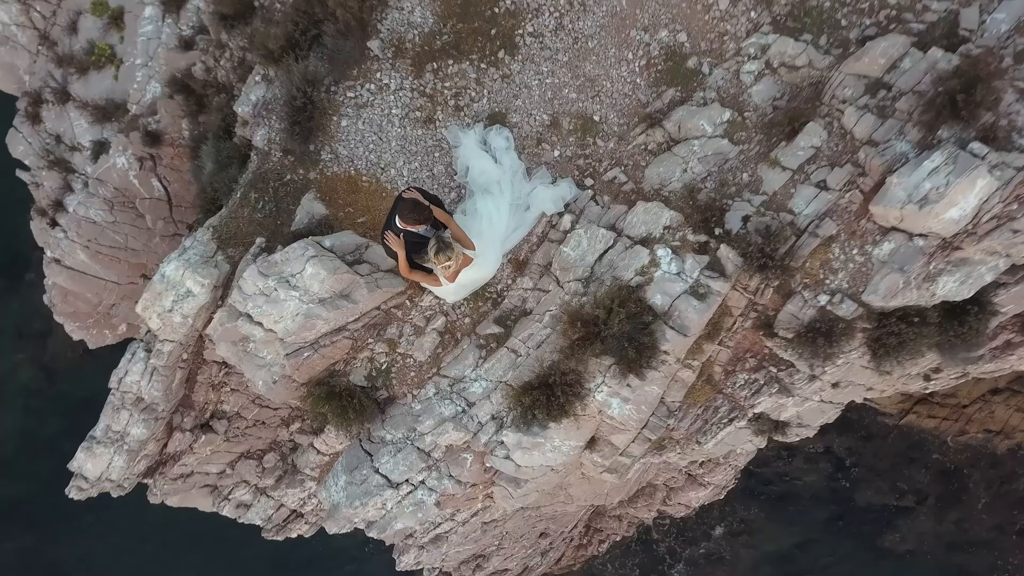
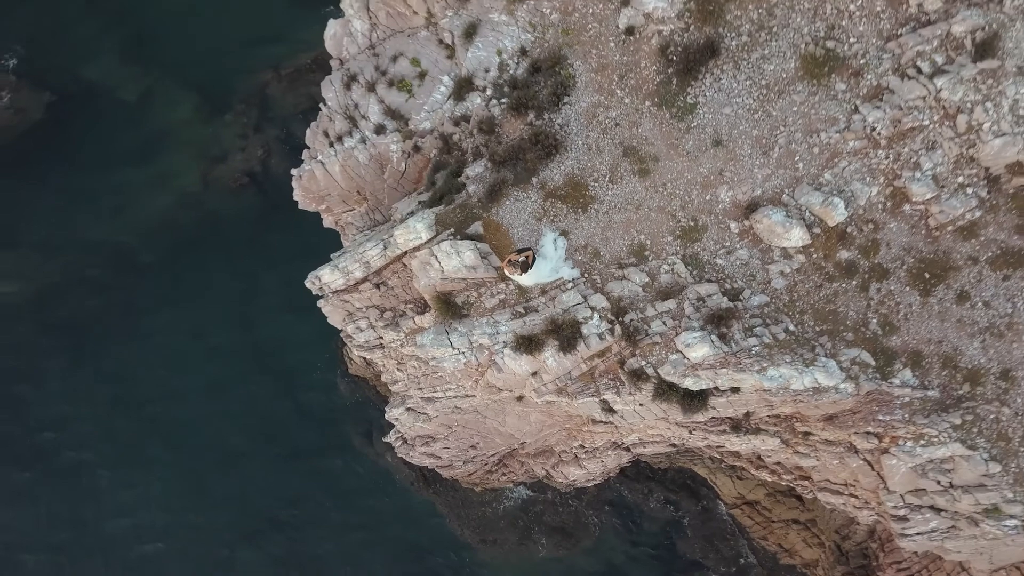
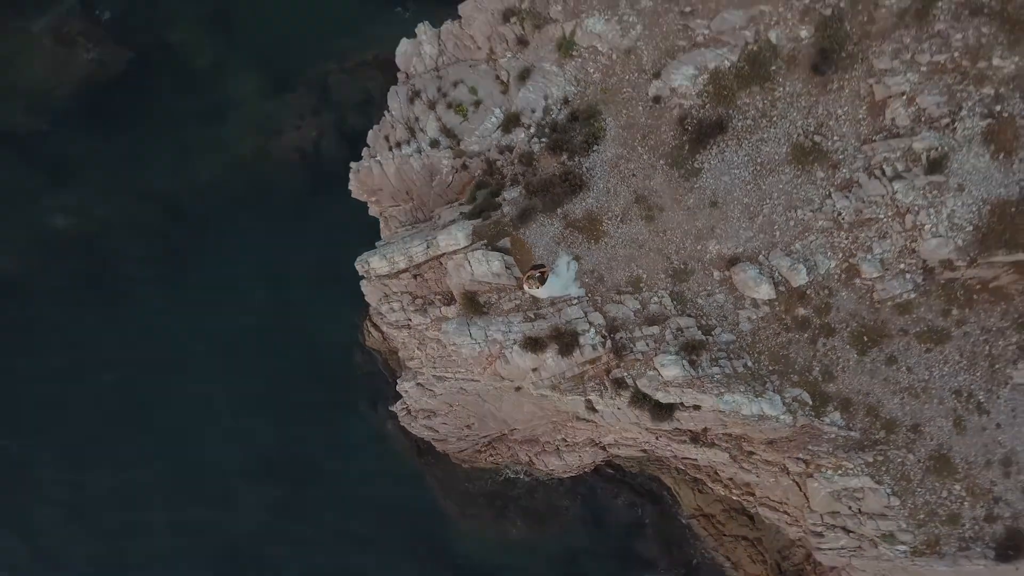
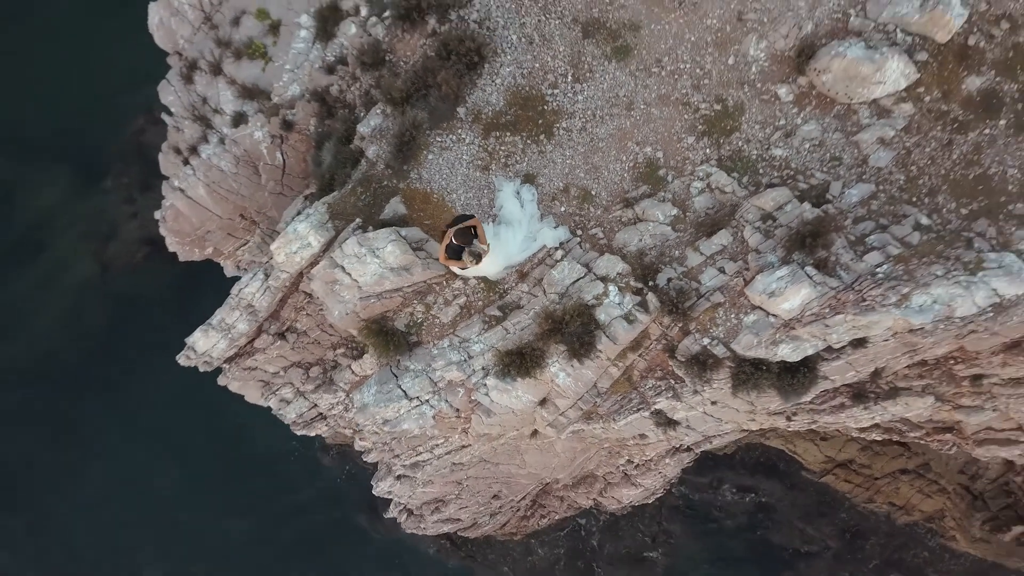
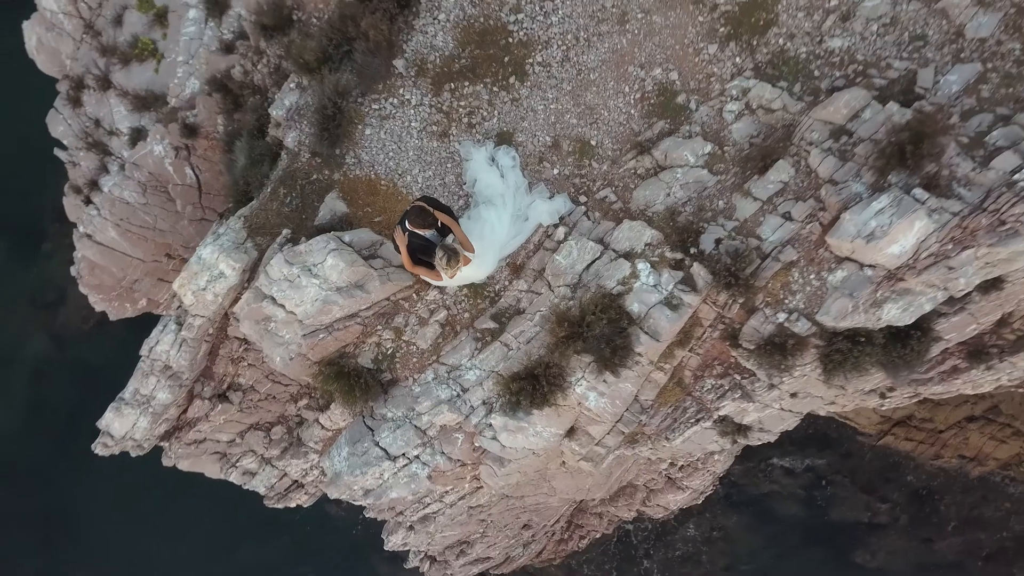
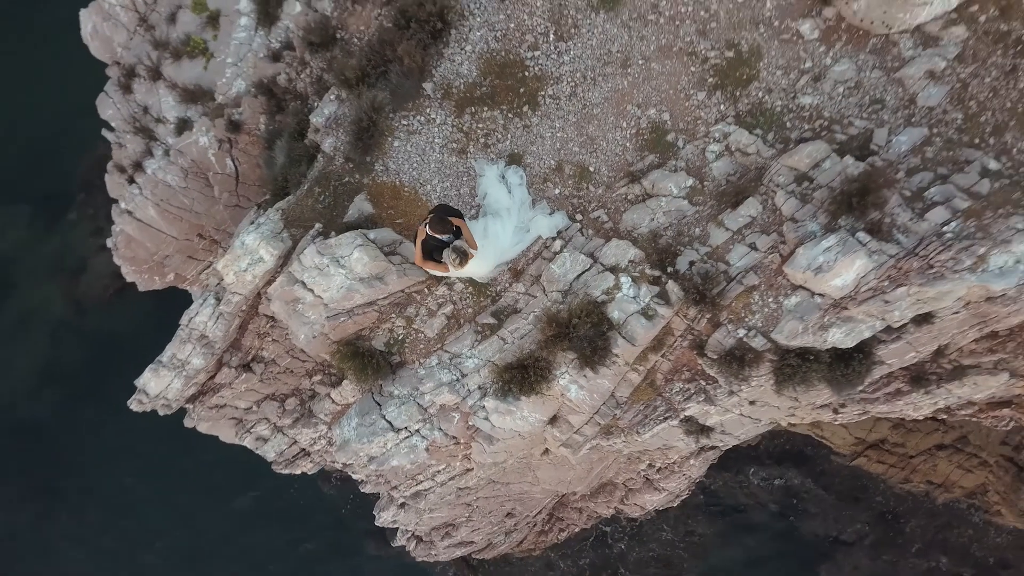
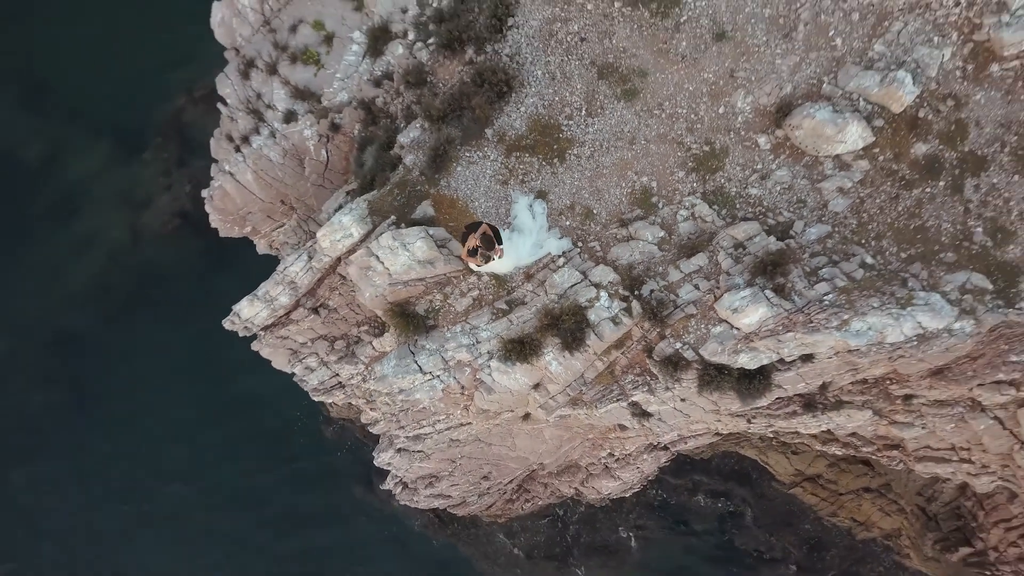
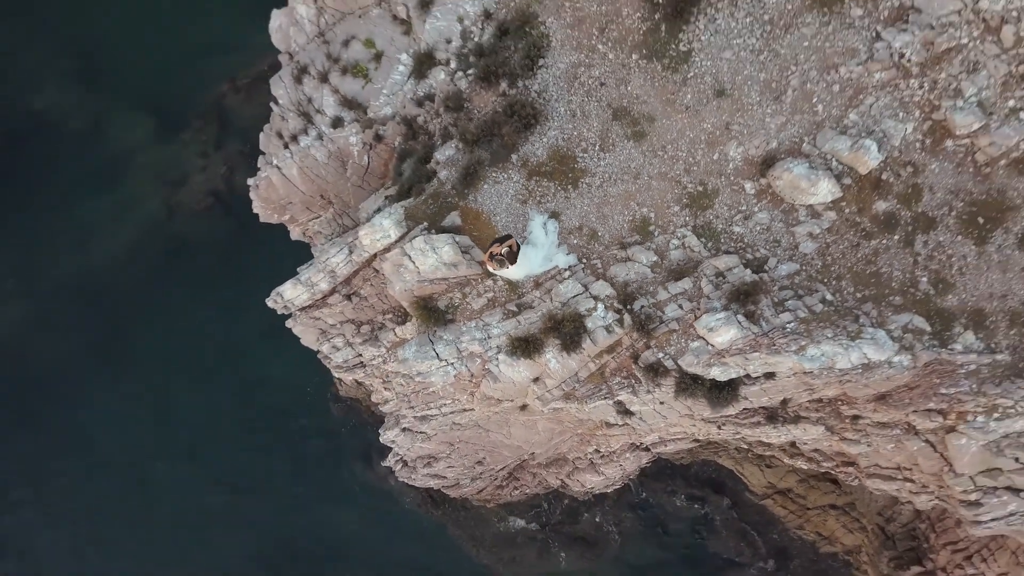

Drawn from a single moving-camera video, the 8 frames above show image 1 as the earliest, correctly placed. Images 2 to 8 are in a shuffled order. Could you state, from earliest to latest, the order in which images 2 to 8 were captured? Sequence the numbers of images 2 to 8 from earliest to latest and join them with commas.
5, 6, 4, 7, 8, 2, 3
